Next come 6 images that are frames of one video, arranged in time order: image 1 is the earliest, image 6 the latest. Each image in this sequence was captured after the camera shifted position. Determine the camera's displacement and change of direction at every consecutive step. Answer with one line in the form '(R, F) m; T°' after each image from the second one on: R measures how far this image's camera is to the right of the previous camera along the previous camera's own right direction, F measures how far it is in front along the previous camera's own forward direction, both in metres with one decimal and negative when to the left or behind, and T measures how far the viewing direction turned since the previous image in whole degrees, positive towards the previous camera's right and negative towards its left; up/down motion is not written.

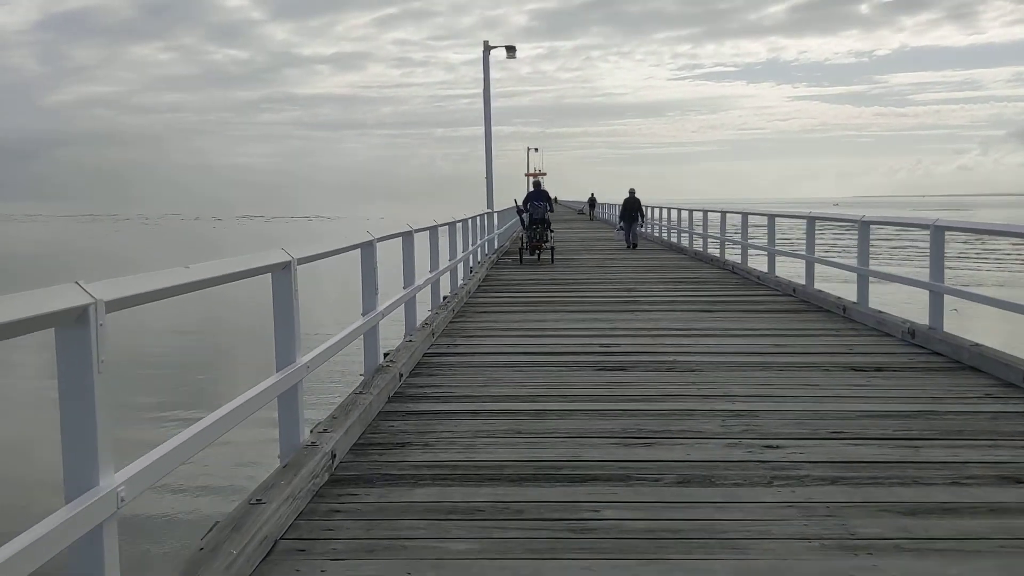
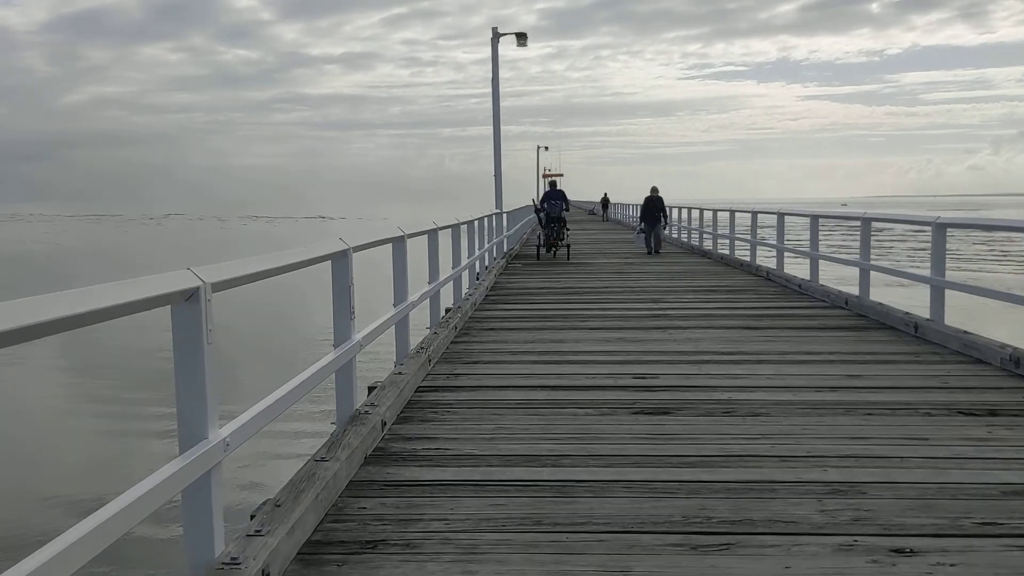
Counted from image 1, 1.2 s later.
(0.0, +1.3) m; -1°
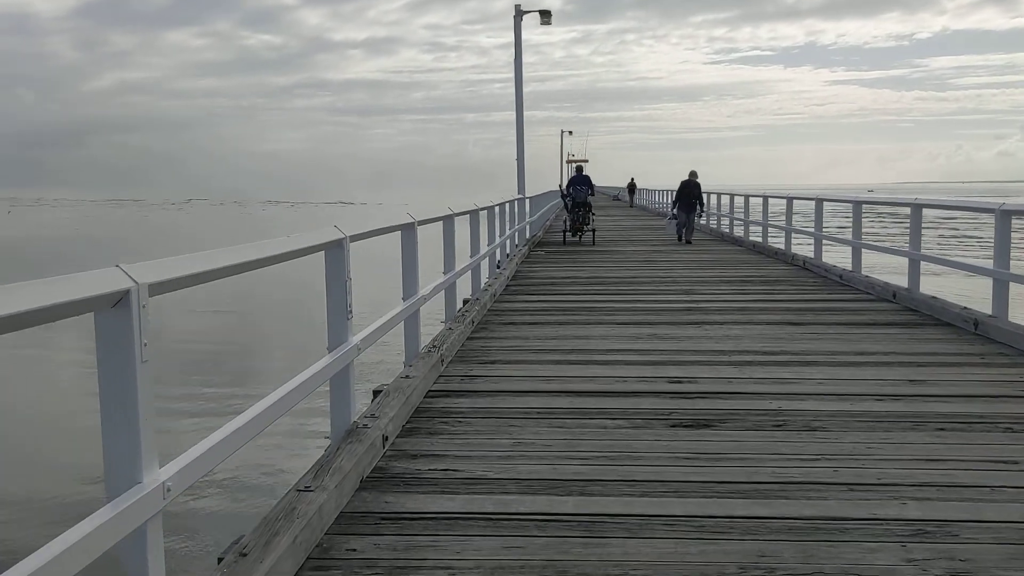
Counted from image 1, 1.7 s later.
(0.0, +0.6) m; -1°
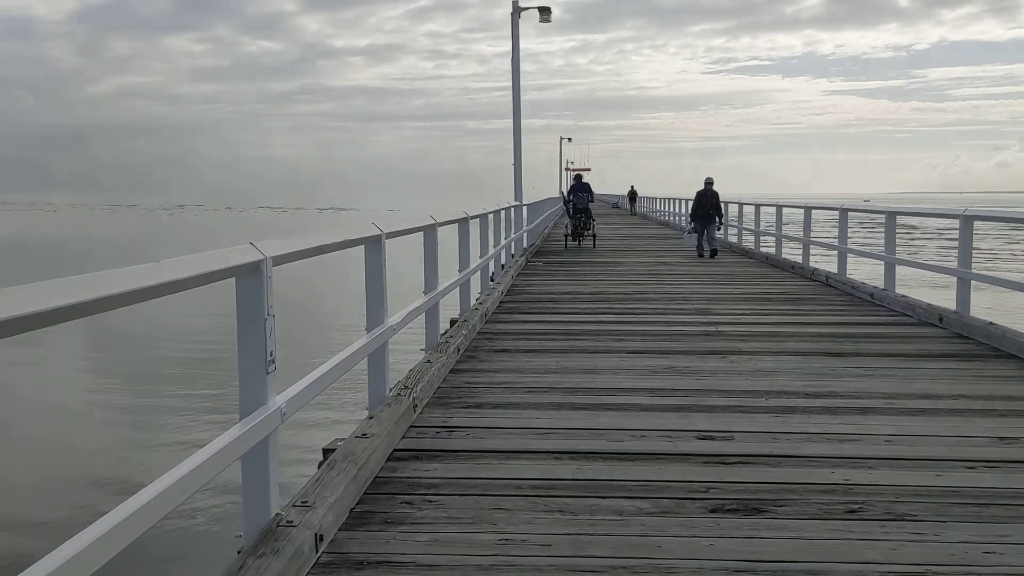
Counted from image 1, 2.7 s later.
(0.0, +1.1) m; 0°
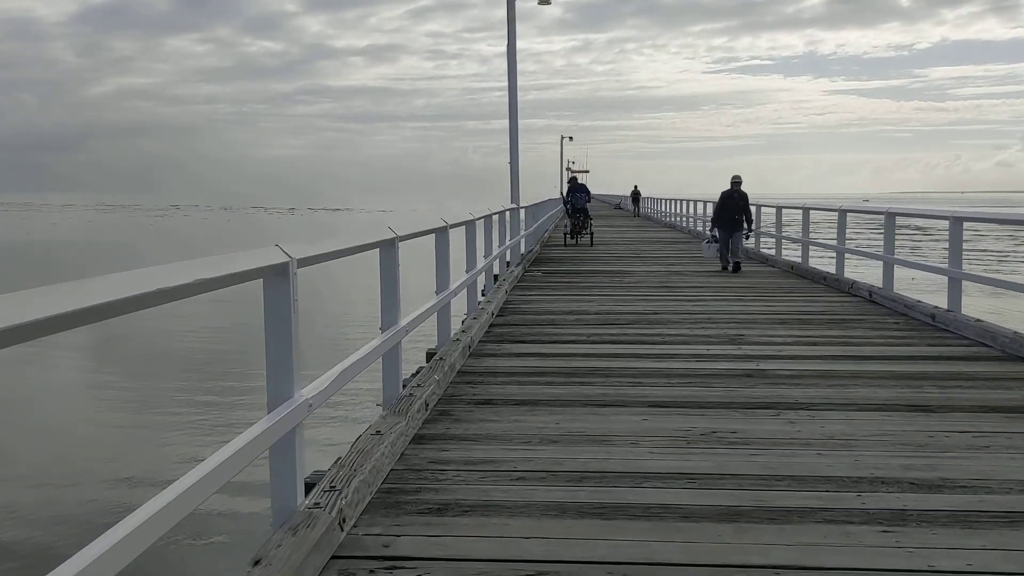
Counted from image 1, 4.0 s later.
(+0.1, +1.5) m; 0°
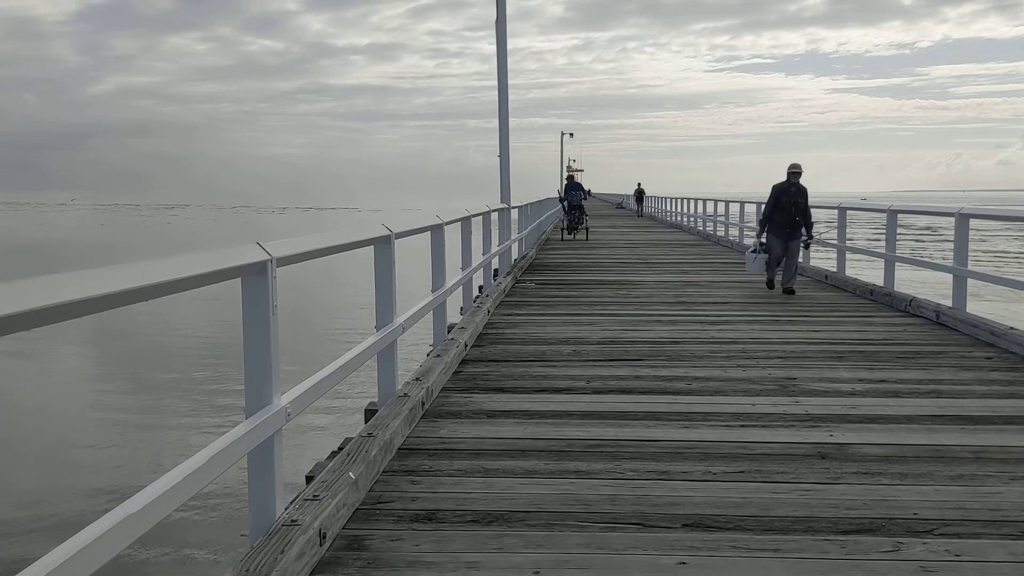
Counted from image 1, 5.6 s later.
(+0.2, +1.9) m; 0°
